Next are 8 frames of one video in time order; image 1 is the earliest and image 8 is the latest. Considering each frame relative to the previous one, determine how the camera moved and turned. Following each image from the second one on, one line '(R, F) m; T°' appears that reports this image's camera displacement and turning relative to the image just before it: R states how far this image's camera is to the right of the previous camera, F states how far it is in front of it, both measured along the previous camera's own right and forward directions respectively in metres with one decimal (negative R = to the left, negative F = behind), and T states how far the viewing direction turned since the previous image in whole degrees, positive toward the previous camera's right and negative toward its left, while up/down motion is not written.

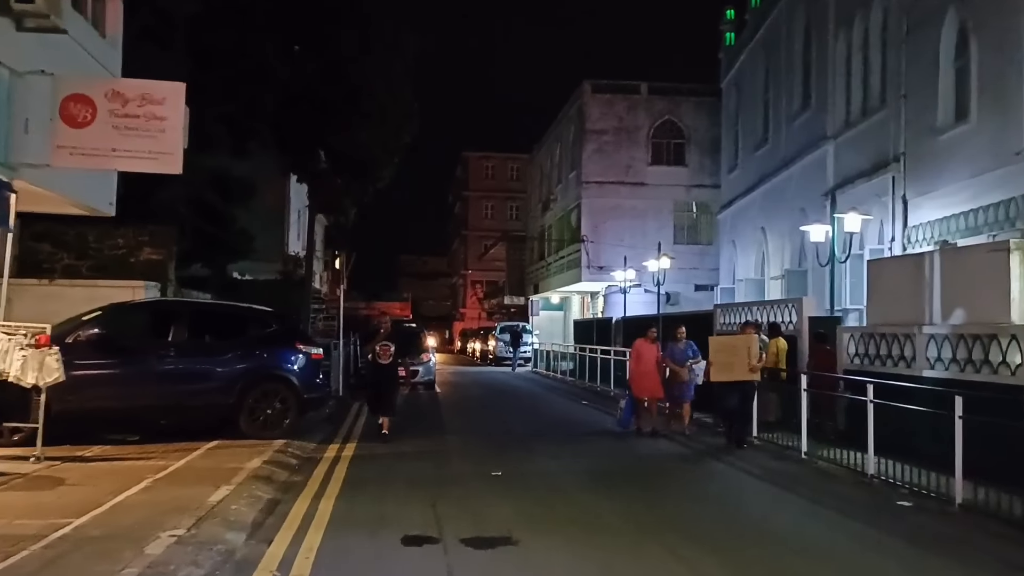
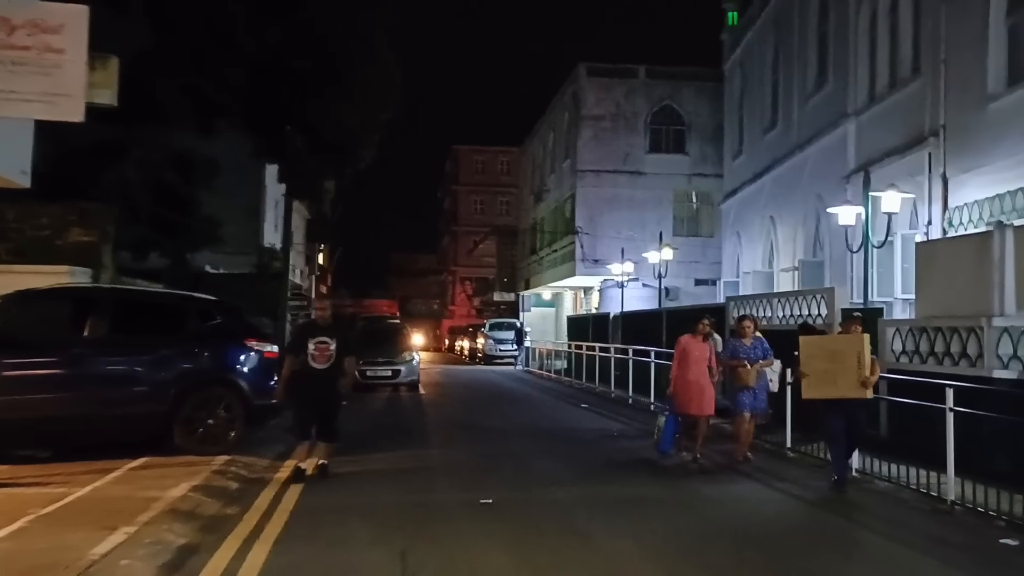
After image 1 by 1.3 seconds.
(0.0, +2.1) m; +1°
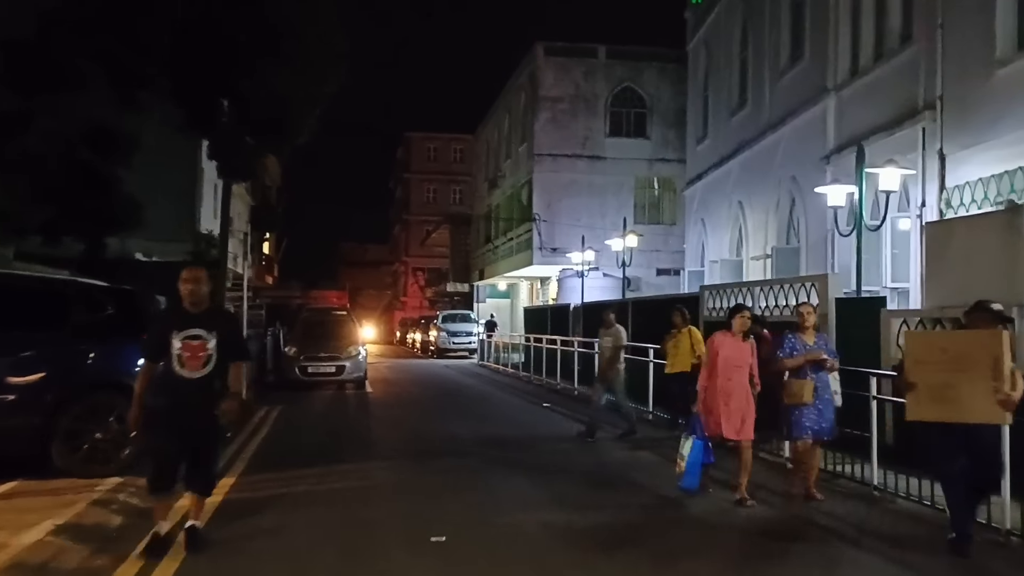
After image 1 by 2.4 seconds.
(0.0, +1.7) m; +3°
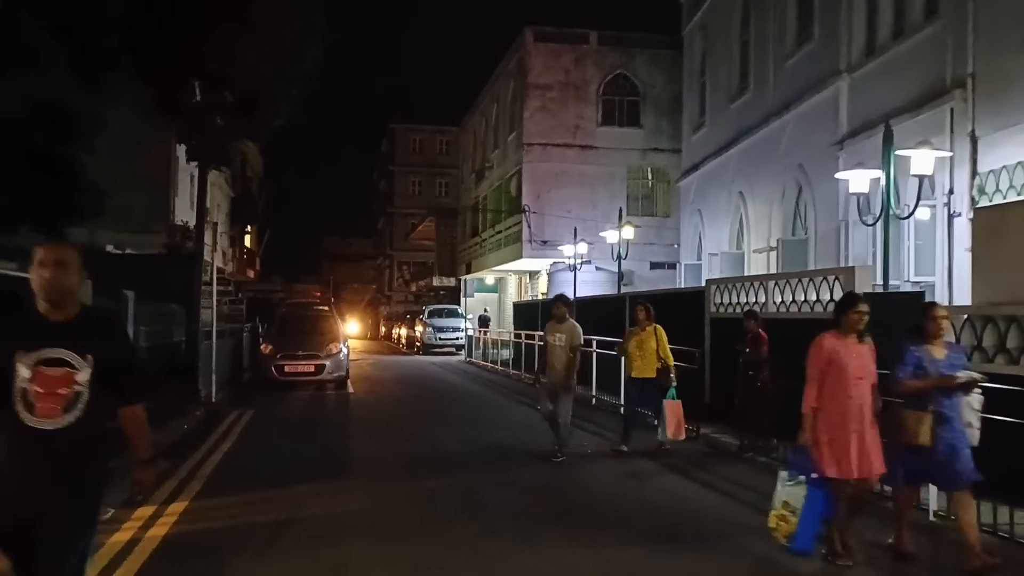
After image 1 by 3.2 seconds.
(-0.1, +1.3) m; +1°
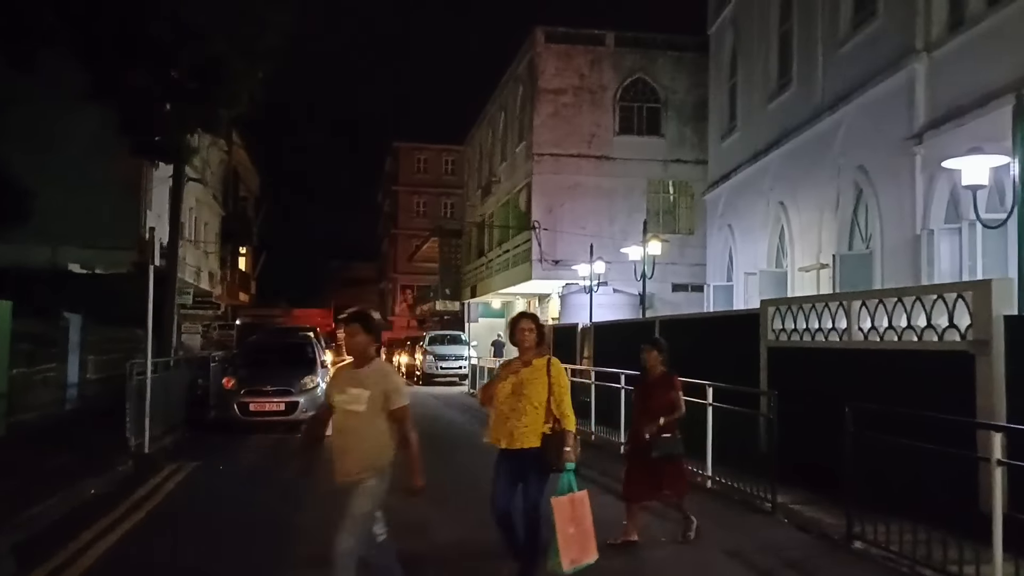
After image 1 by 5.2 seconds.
(0.0, +3.1) m; 0°
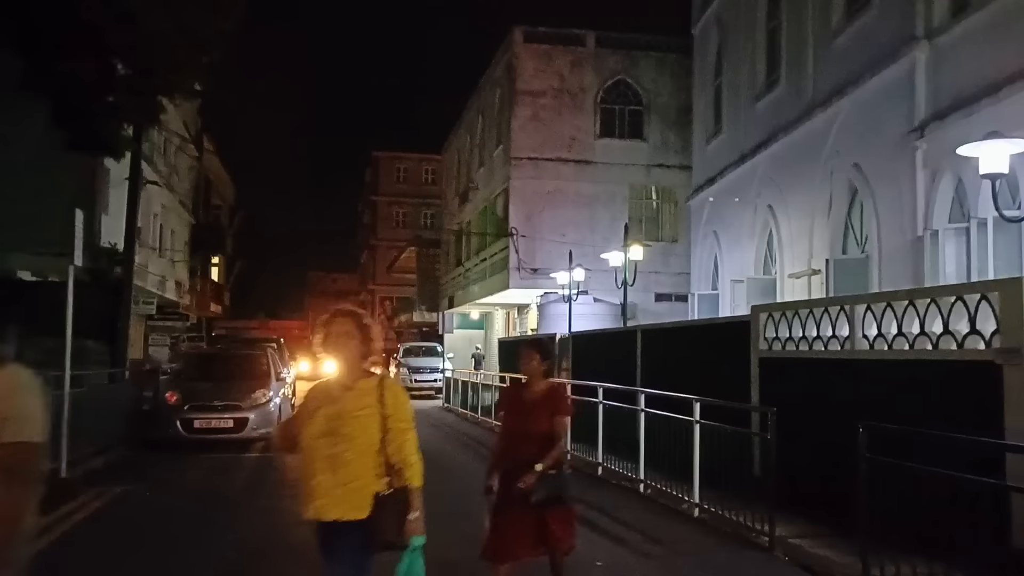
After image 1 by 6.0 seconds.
(+0.2, +1.3) m; +1°
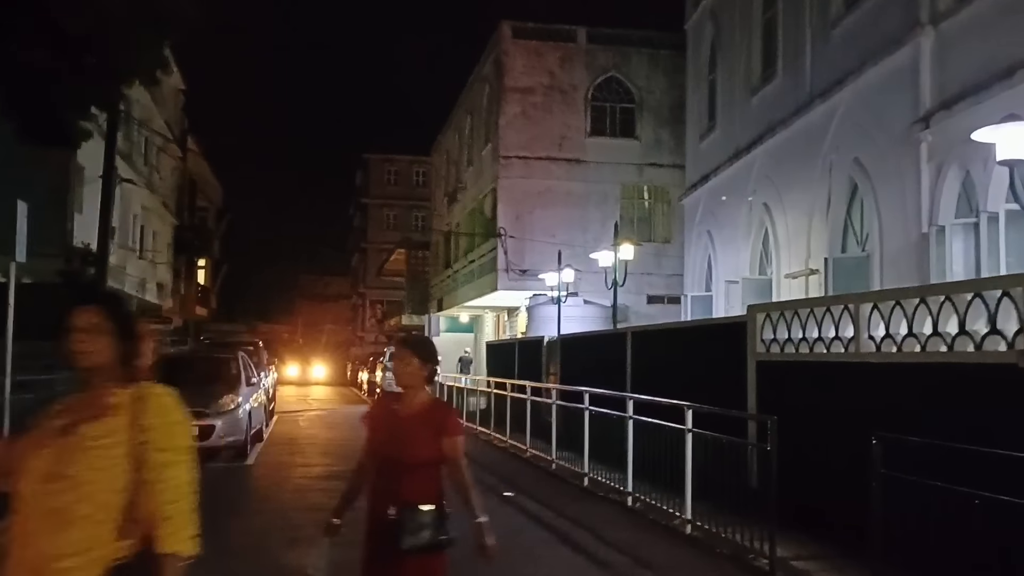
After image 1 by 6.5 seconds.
(+0.2, +0.8) m; 0°
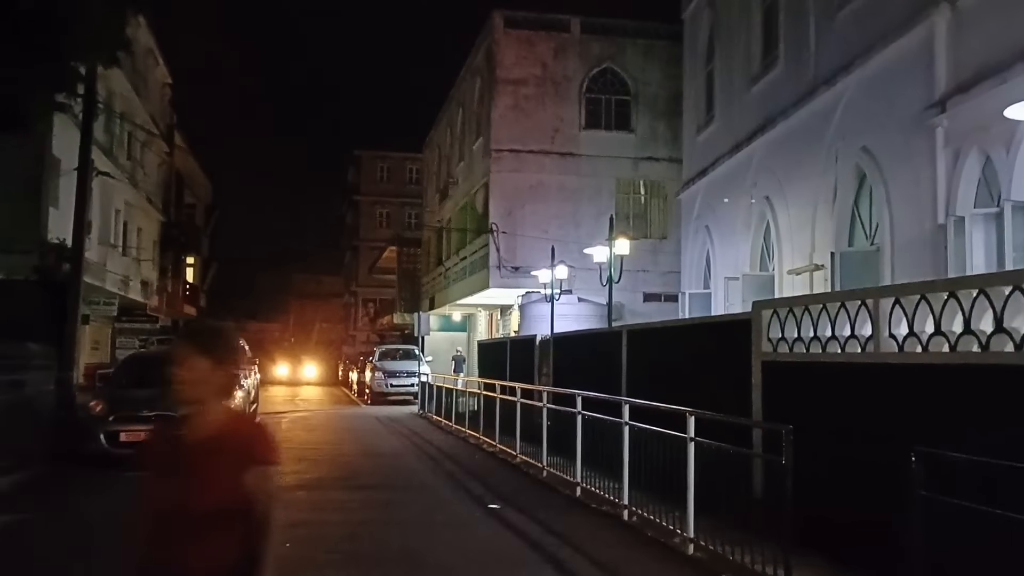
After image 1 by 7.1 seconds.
(+0.1, +0.9) m; 0°
